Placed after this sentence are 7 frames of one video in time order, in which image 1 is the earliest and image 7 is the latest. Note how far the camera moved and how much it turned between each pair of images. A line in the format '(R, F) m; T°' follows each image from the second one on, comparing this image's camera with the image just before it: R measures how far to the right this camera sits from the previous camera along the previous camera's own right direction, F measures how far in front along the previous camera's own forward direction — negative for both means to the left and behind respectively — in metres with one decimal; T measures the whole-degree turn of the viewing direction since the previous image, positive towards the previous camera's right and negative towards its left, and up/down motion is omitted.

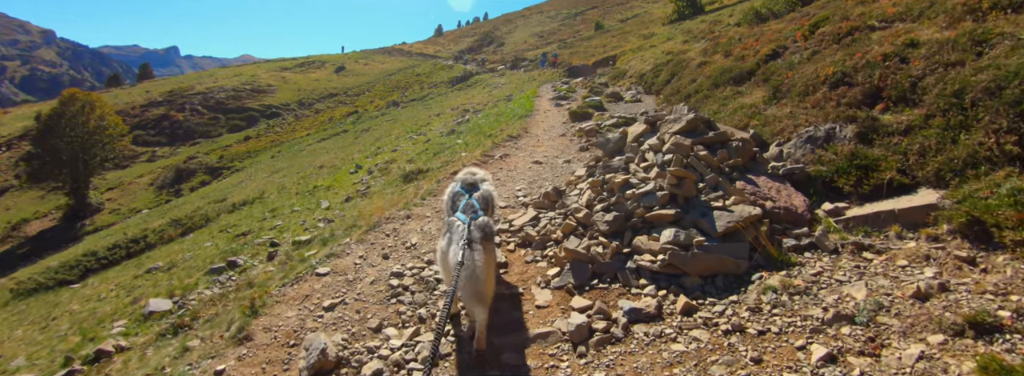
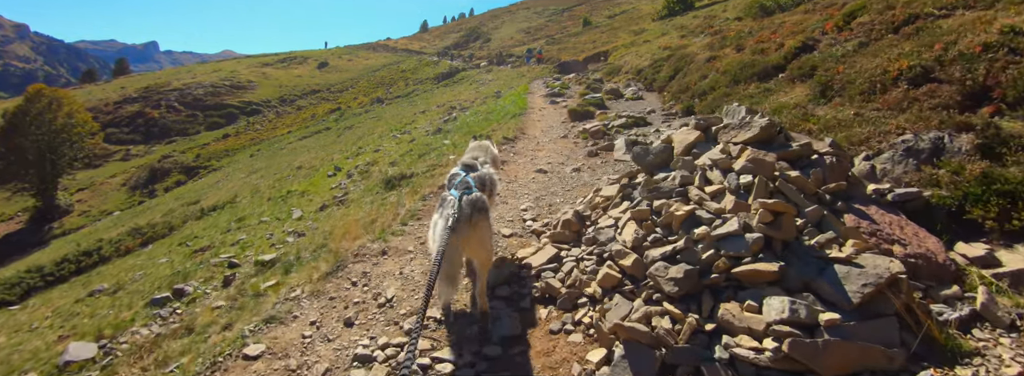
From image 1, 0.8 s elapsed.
(-0.4, +2.3) m; +2°
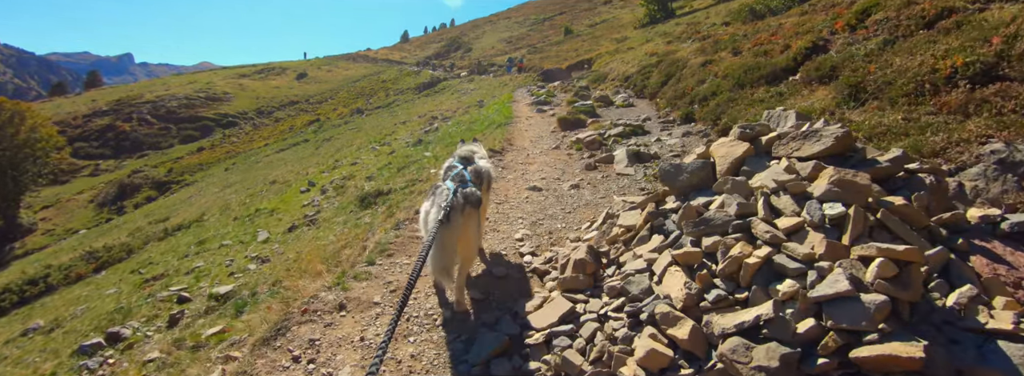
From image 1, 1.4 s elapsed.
(-0.2, +1.7) m; +2°
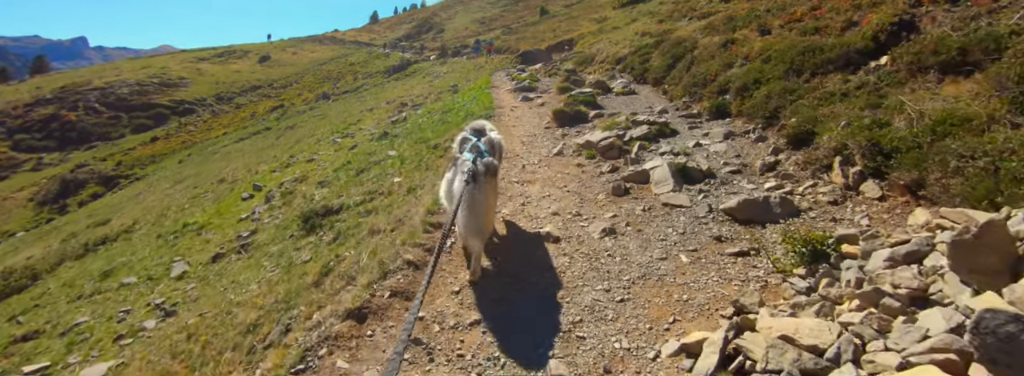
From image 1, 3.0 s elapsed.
(-0.4, +3.9) m; +3°
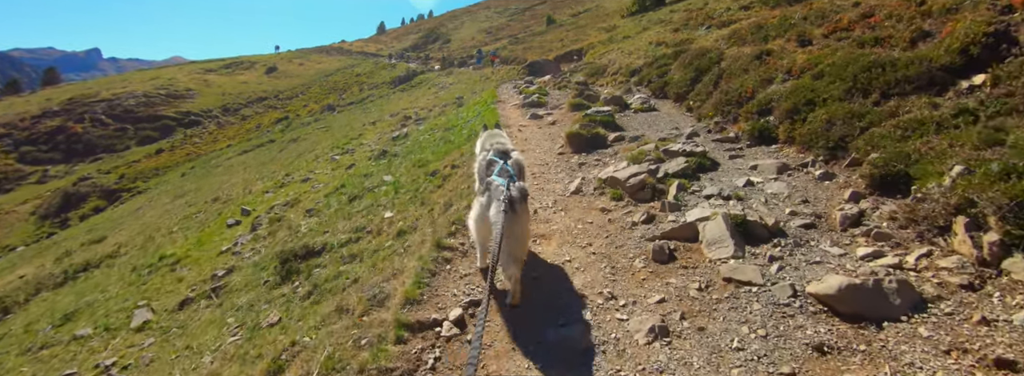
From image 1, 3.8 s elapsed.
(0.0, +1.9) m; -1°
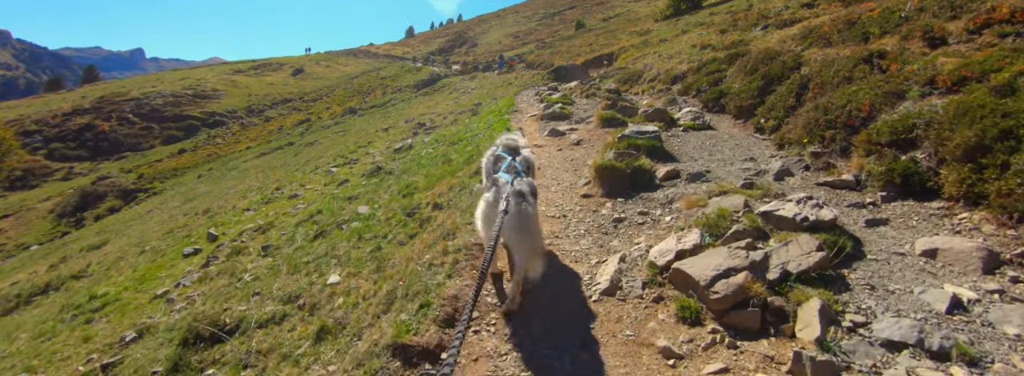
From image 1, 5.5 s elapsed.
(+0.5, +4.1) m; -3°
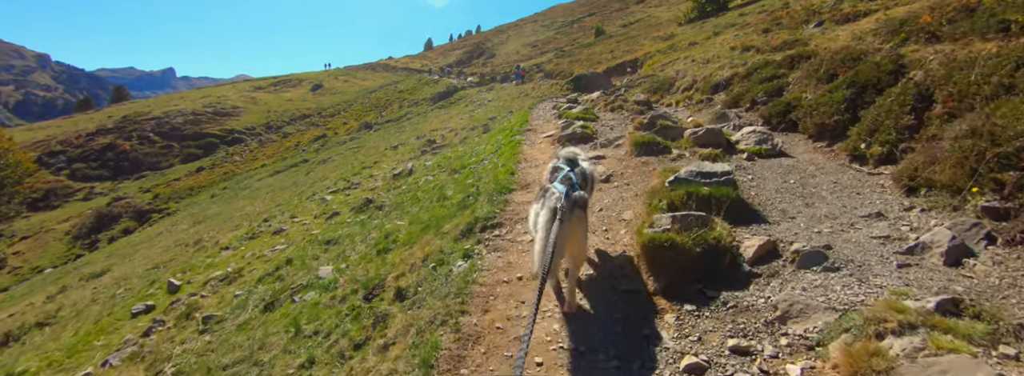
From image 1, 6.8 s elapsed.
(+0.4, +3.4) m; -3°
